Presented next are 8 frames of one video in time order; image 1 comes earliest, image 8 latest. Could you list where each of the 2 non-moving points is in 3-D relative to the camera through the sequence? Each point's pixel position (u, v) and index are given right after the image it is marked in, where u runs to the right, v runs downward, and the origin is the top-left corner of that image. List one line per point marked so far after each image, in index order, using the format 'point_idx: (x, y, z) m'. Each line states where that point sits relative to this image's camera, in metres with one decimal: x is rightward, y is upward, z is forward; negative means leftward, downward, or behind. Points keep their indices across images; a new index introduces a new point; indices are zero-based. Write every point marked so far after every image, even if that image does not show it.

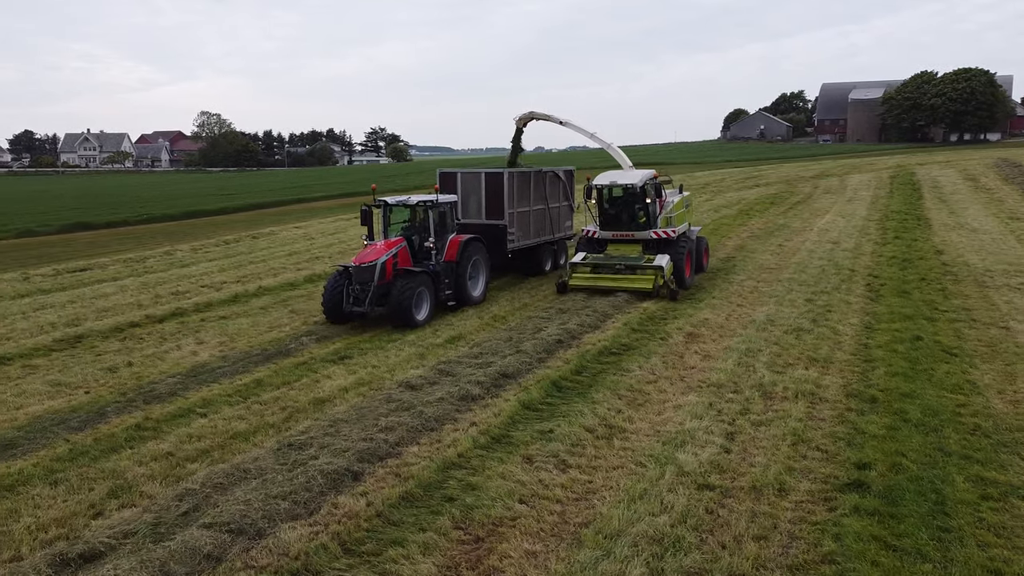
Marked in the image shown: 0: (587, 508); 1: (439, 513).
0: (+0.5, -1.4, +5.1) m
1: (-0.4, -1.4, +5.1) m
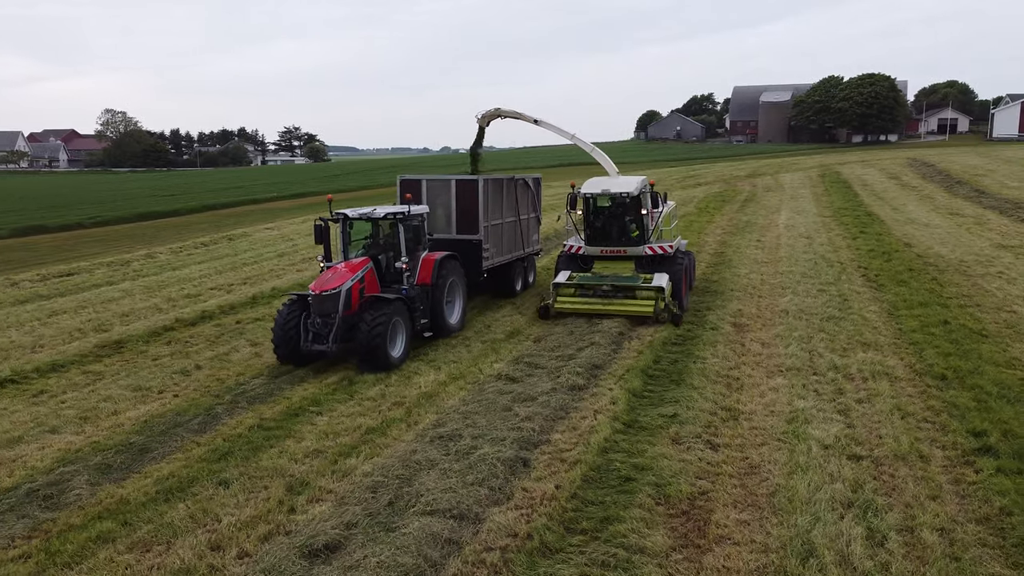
0: (+1.7, -1.3, +5.6) m
1: (+0.8, -1.4, +5.4) m
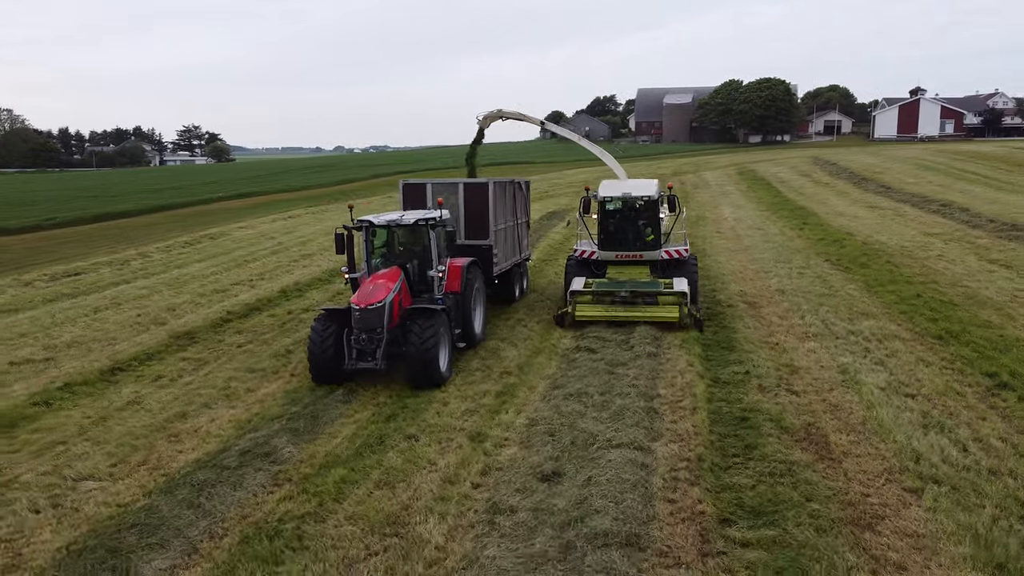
0: (+2.9, -1.1, +7.0) m
1: (+2.0, -1.2, +6.8) m
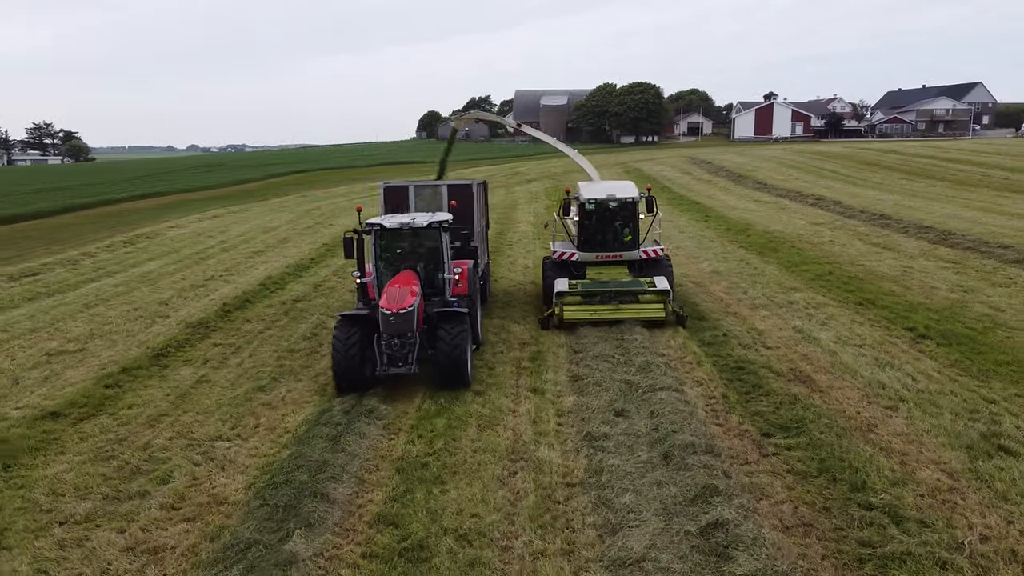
0: (+3.3, -0.8, +8.8) m
1: (+2.5, -0.9, +8.5) m
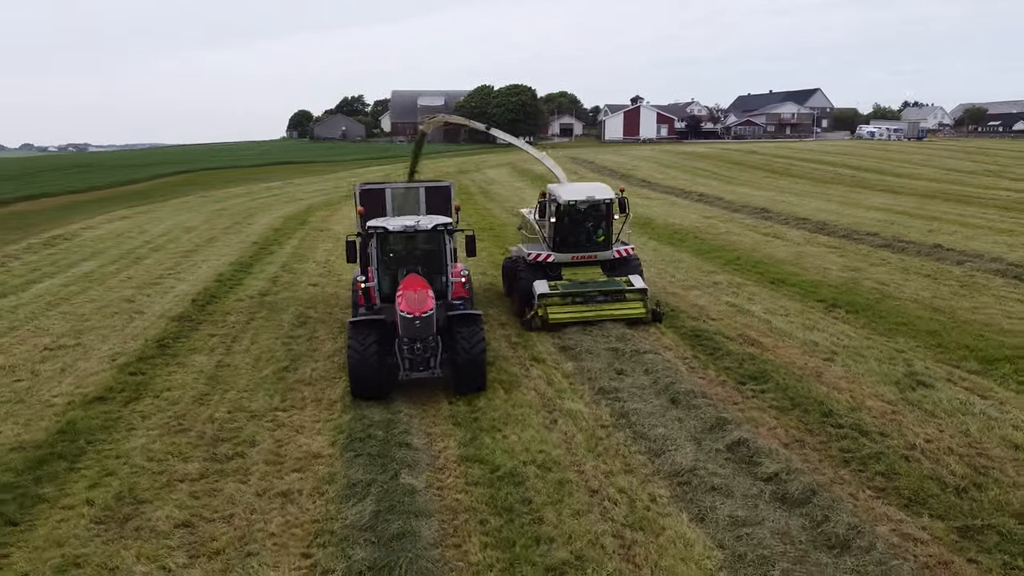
0: (+3.2, -0.5, +10.5) m
1: (+2.4, -0.6, +10.0) m
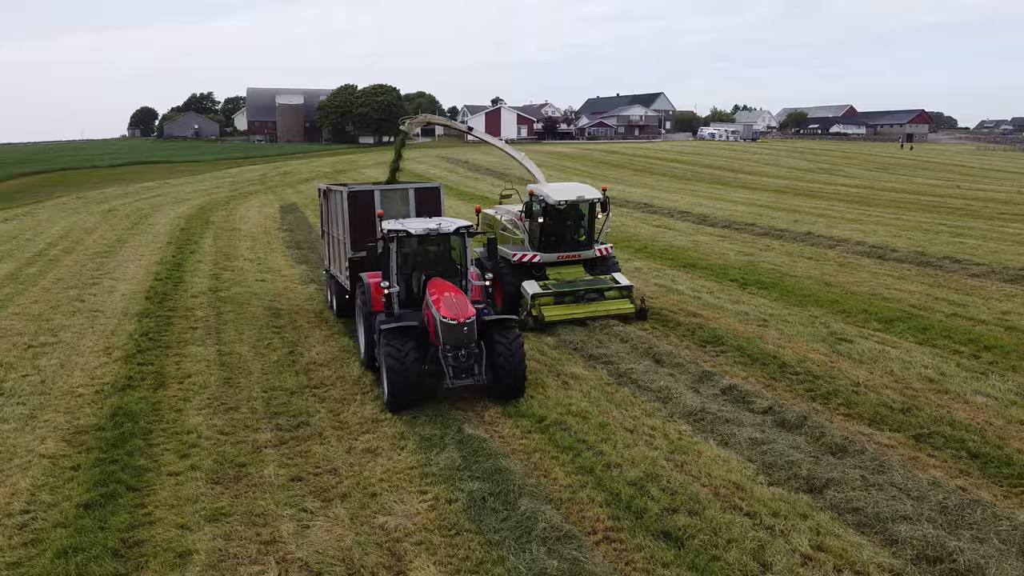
0: (+2.7, -0.2, +12.2) m
1: (+2.1, -0.4, +11.5) m
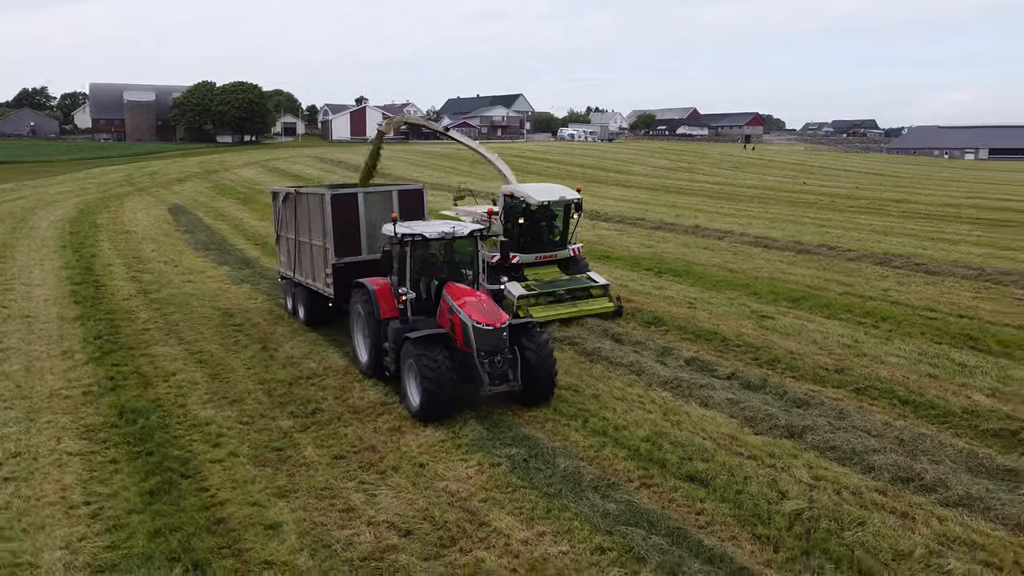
0: (+1.8, -0.1, +13.3) m
1: (+1.3, -0.2, +12.5) m
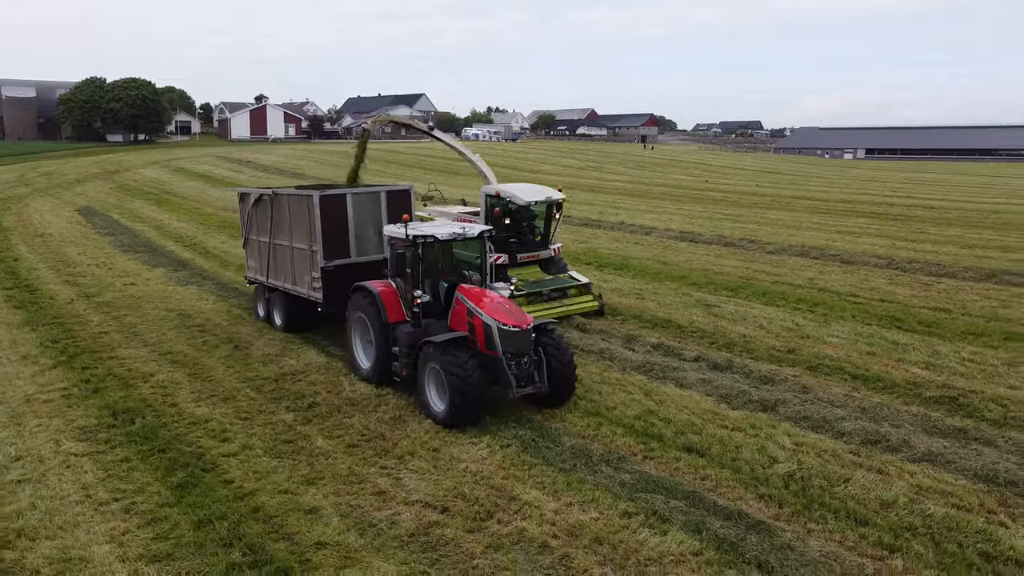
0: (+1.0, +0.1, +13.8) m
1: (+0.6, -0.1, +13.1) m
